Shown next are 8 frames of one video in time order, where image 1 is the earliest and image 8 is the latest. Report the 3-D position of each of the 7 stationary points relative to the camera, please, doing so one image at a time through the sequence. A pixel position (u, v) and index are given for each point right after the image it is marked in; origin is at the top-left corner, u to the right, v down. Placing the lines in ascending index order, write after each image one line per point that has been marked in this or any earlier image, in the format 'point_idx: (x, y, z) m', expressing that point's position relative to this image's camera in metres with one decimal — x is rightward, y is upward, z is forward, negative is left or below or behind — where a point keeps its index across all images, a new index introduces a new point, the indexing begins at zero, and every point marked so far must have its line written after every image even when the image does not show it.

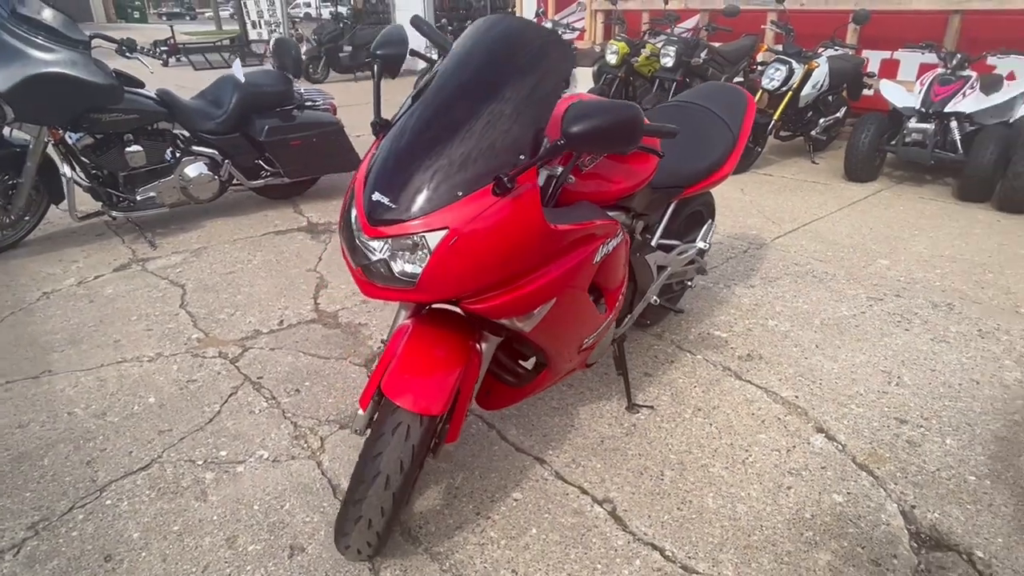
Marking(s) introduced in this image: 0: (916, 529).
0: (+1.3, -0.8, +2.0) m
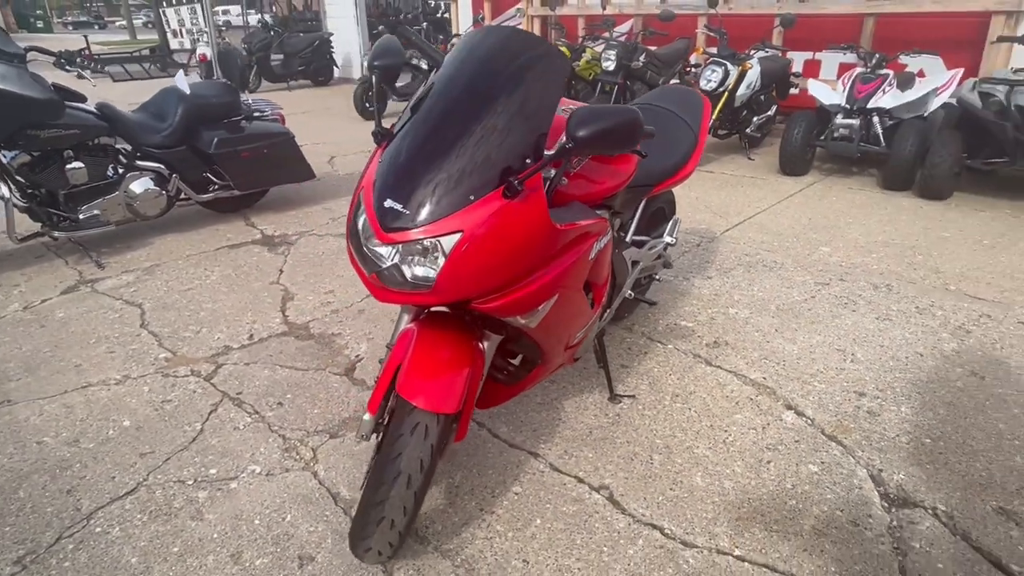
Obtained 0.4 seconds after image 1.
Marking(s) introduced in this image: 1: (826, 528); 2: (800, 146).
0: (+1.3, -0.7, +2.2) m
1: (+1.0, -0.8, +2.1) m
2: (+2.6, +1.3, +5.8) m
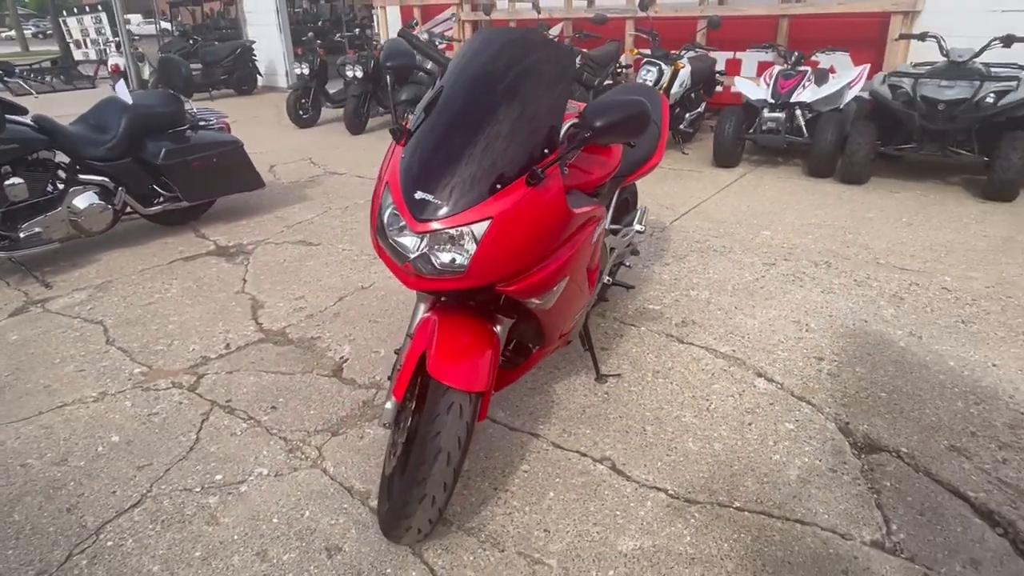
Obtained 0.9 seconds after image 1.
0: (+1.3, -0.6, +2.5) m
1: (+1.1, -0.7, +2.3) m
2: (+2.1, +1.4, +6.2) m
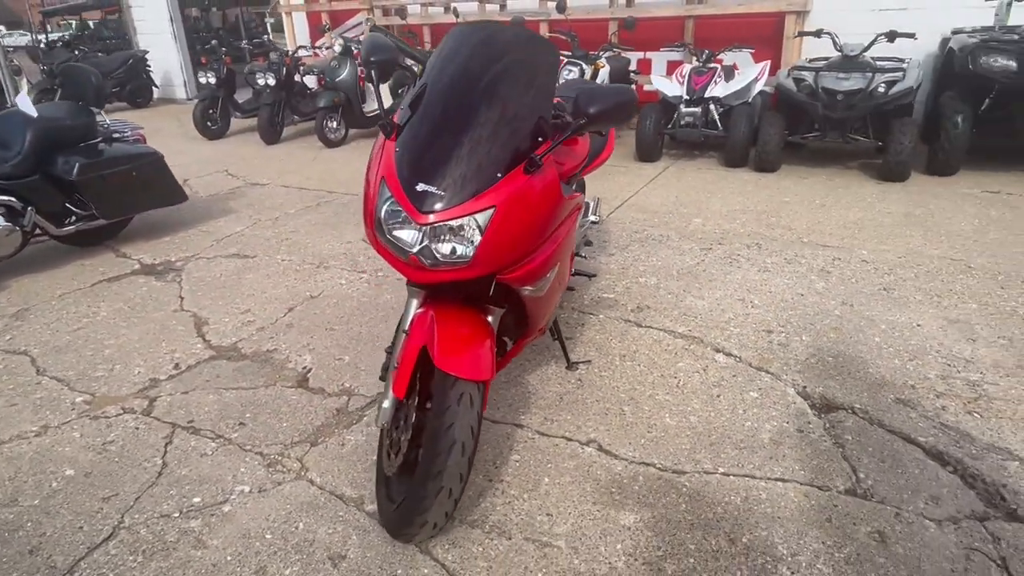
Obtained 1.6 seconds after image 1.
0: (+1.2, -0.5, +2.7) m
1: (+1.0, -0.6, +2.5) m
2: (+1.4, +1.5, +6.4) m
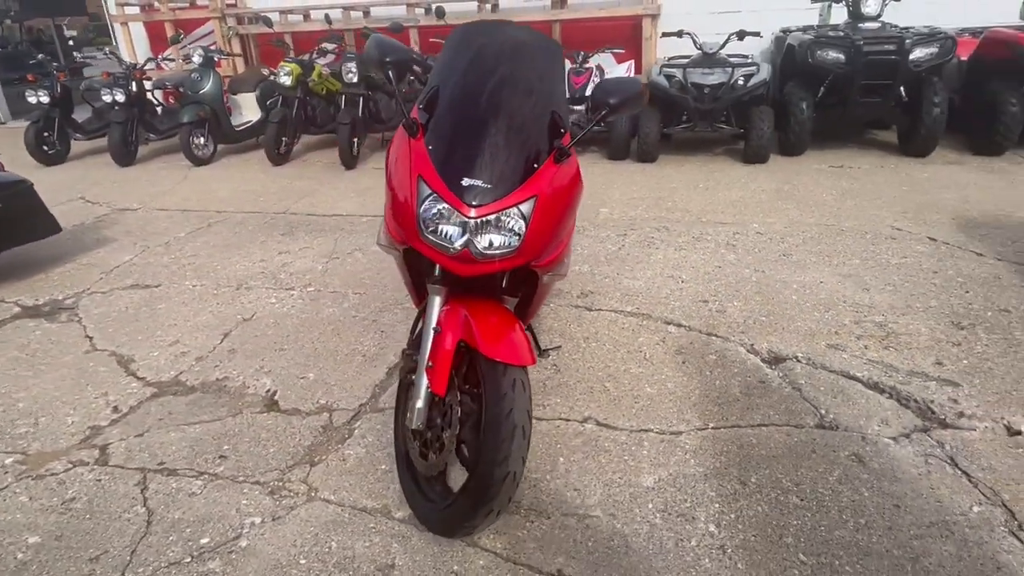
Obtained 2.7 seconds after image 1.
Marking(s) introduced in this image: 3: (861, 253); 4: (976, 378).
0: (+1.2, -0.3, +3.0) m
1: (+1.0, -0.4, +2.8) m
2: (+0.3, +1.6, +6.7) m
3: (+2.2, +0.2, +4.1) m
4: (+2.0, -0.4, +2.7) m
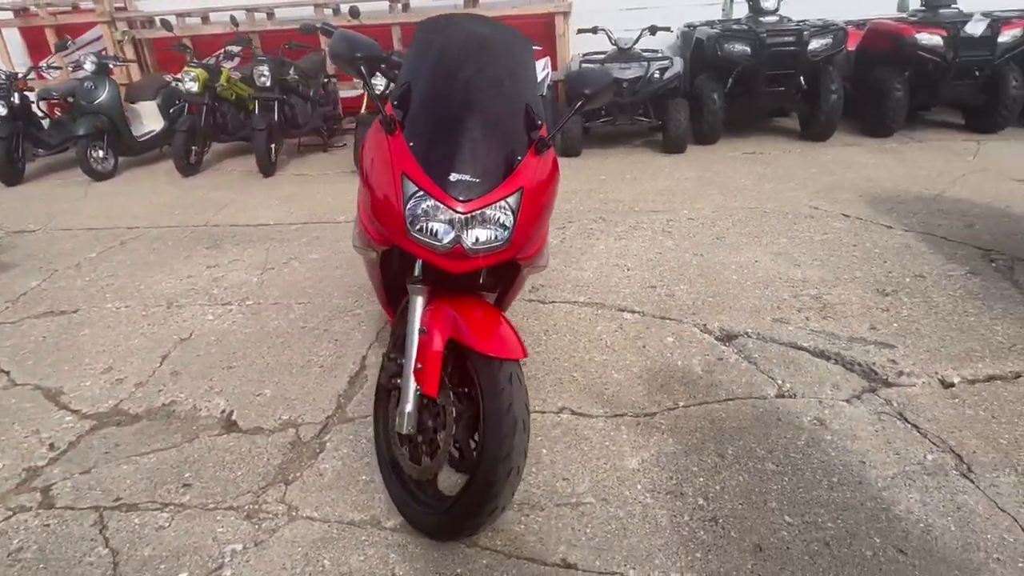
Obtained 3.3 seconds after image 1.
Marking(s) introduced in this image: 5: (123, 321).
0: (+1.0, -0.2, +3.1) m
1: (+0.9, -0.4, +2.9) m
2: (-0.5, +1.6, +6.7) m
3: (+1.8, +0.4, +4.3) m
4: (+1.8, -0.2, +3.0) m
5: (-2.2, -0.2, +3.6) m
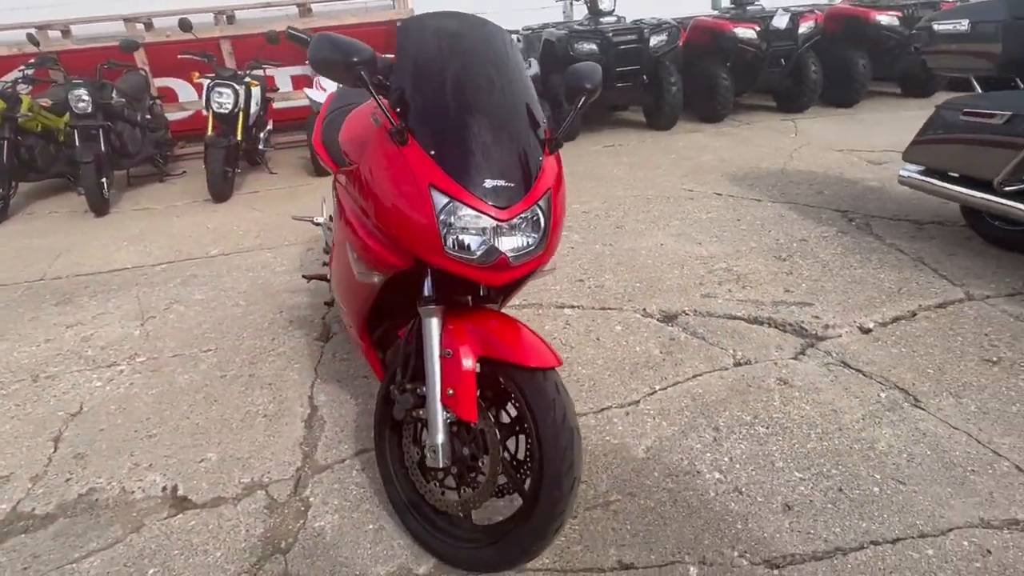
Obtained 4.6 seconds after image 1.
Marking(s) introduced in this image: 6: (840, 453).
0: (+0.7, -0.1, +3.3) m
1: (+0.7, -0.3, +3.0) m
2: (-1.8, +1.4, +6.3) m
3: (+1.2, +0.5, +4.6) m
4: (+1.6, 0.0, +3.3) m
5: (-2.4, -0.5, +3.0) m
6: (+1.1, -0.6, +2.3) m
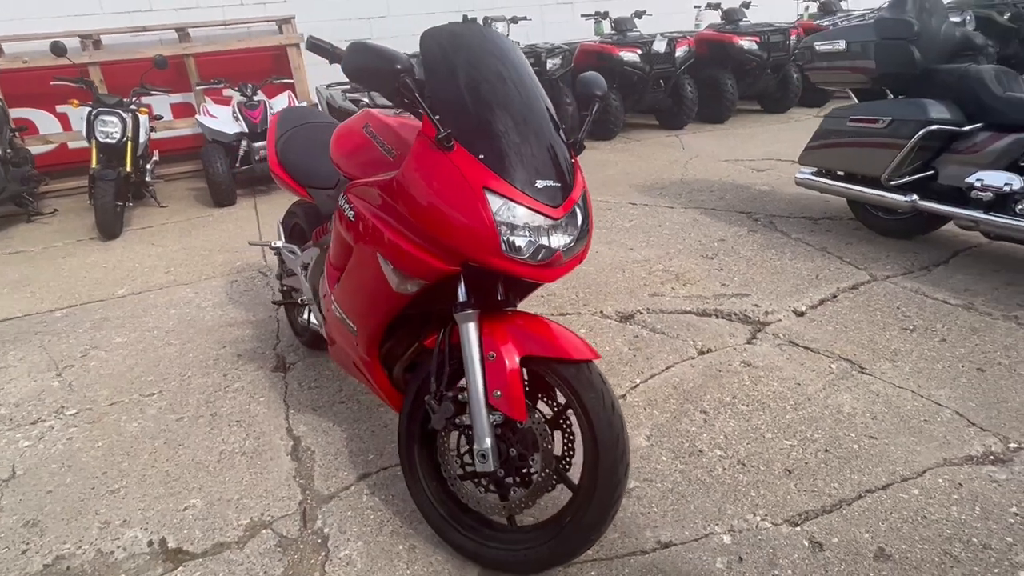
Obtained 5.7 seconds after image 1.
0: (+0.6, -0.2, +3.4) m
1: (+0.6, -0.3, +3.2) m
2: (-2.6, +1.0, +6.0) m
3: (+0.7, +0.5, +4.9) m
4: (+1.4, 0.0, +3.7) m
5: (-2.5, -0.8, +2.5) m
6: (+1.2, -0.5, +2.5) m
